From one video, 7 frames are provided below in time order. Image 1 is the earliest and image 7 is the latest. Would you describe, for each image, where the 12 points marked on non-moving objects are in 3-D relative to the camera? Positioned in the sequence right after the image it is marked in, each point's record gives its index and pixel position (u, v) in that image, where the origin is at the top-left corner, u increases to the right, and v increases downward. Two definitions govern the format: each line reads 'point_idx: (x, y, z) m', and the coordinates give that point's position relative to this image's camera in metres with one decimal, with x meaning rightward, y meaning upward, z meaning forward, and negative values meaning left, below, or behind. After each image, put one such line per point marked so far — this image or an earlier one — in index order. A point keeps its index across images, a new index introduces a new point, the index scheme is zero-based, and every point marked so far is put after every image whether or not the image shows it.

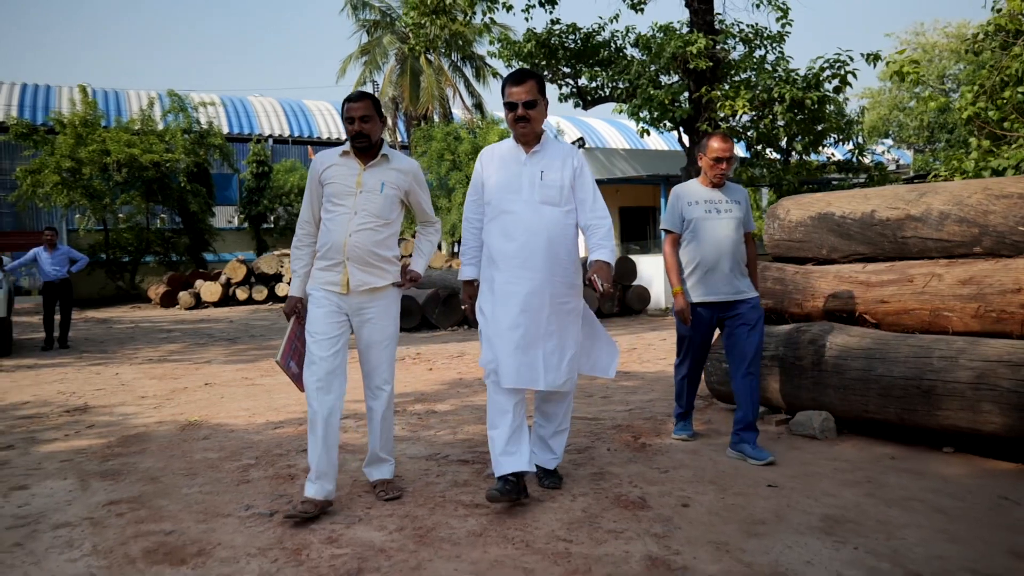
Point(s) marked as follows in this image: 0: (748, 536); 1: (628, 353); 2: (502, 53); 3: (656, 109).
0: (+0.9, -1.0, +3.4) m
1: (+1.3, -0.8, +9.8) m
2: (0.0, +4.8, +17.3) m
3: (+2.7, +3.3, +15.4) m
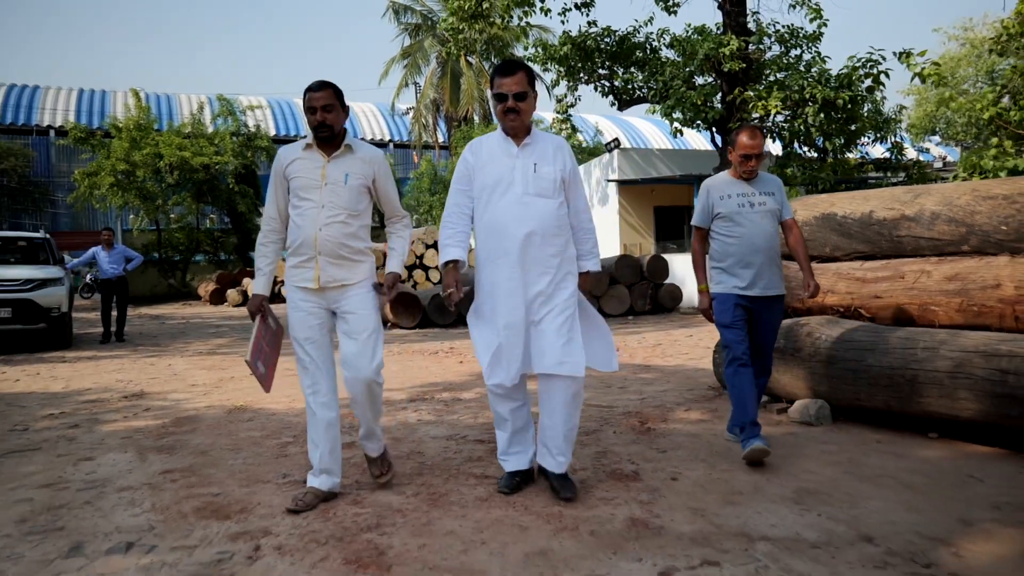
0: (+0.9, -1.0, +3.8) m
1: (+1.7, -0.7, +10.2) m
2: (+0.7, +4.9, +17.7) m
3: (+3.3, +3.3, +15.6) m
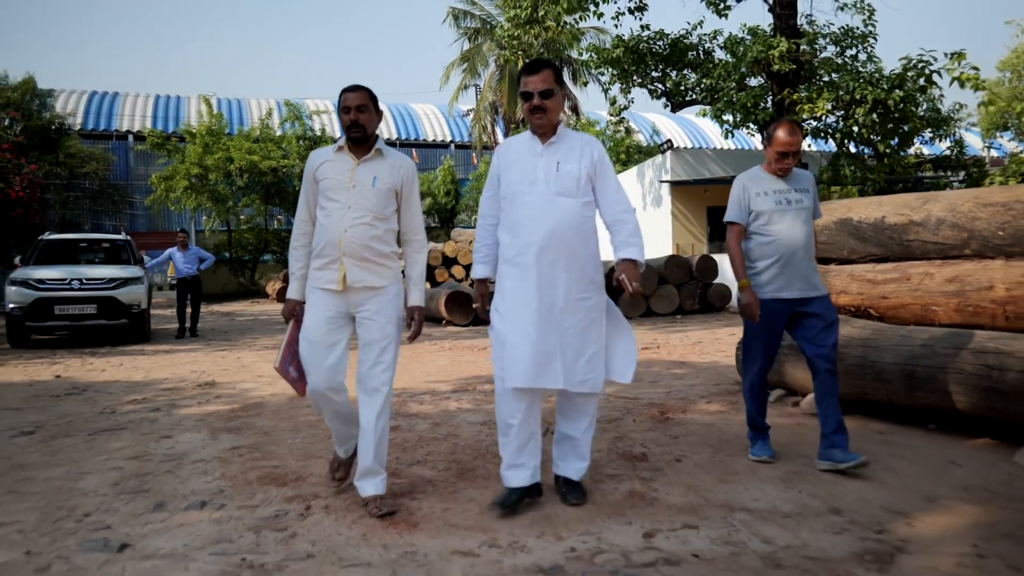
0: (+1.0, -1.0, +4.3) m
1: (+2.2, -0.7, +10.6) m
2: (+1.8, +4.9, +18.1) m
3: (+4.3, +3.3, +15.9) m
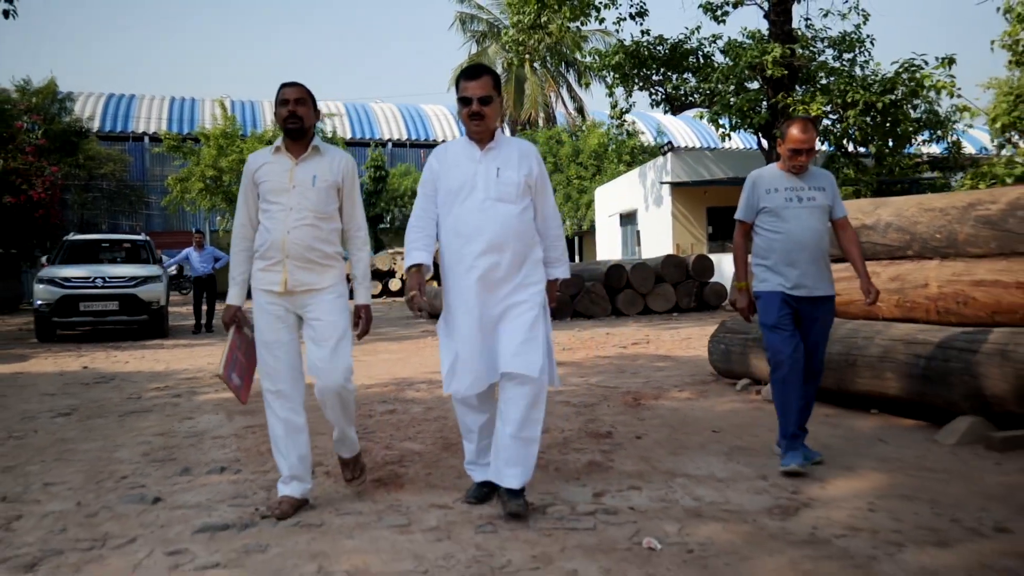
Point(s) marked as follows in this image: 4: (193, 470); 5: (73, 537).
0: (+0.9, -1.0, +4.9) m
1: (+2.2, -0.7, +11.2) m
2: (+1.9, +4.9, +18.7) m
3: (+4.3, +3.3, +16.5) m
4: (-1.7, -1.0, +4.7) m
5: (-1.8, -1.0, +3.5) m
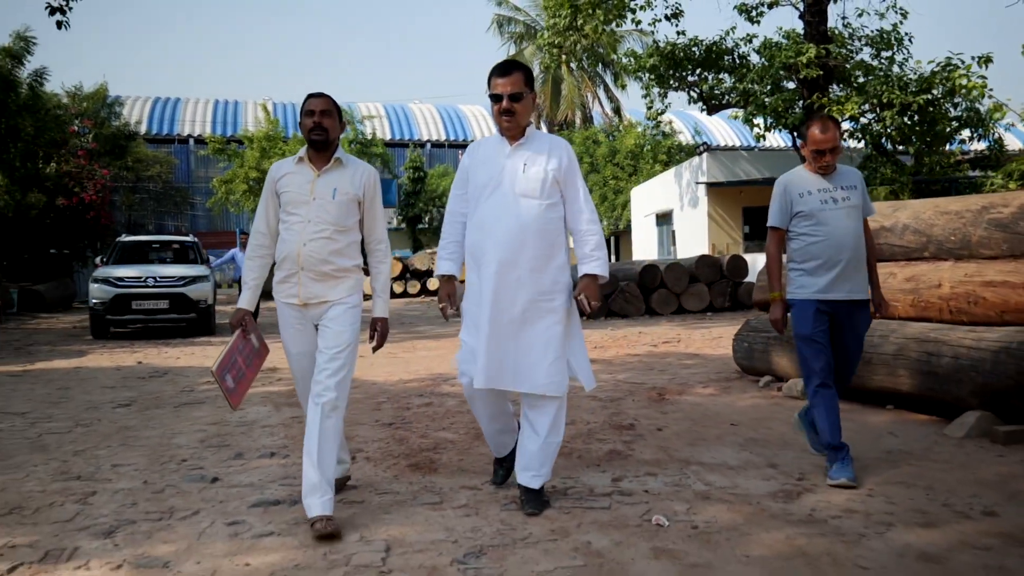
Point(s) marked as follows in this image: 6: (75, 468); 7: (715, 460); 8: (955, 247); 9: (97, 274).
0: (+1.1, -1.0, +5.2) m
1: (+2.6, -0.7, +11.4) m
2: (+2.7, +4.9, +19.0) m
3: (+5.0, +3.3, +16.6) m
4: (-1.6, -1.0, +5.1) m
5: (-1.7, -1.0, +4.0) m
6: (-2.5, -1.0, +4.8) m
7: (+1.1, -1.0, +4.8) m
8: (+3.2, +0.3, +6.1) m
9: (-6.6, +0.2, +13.6) m
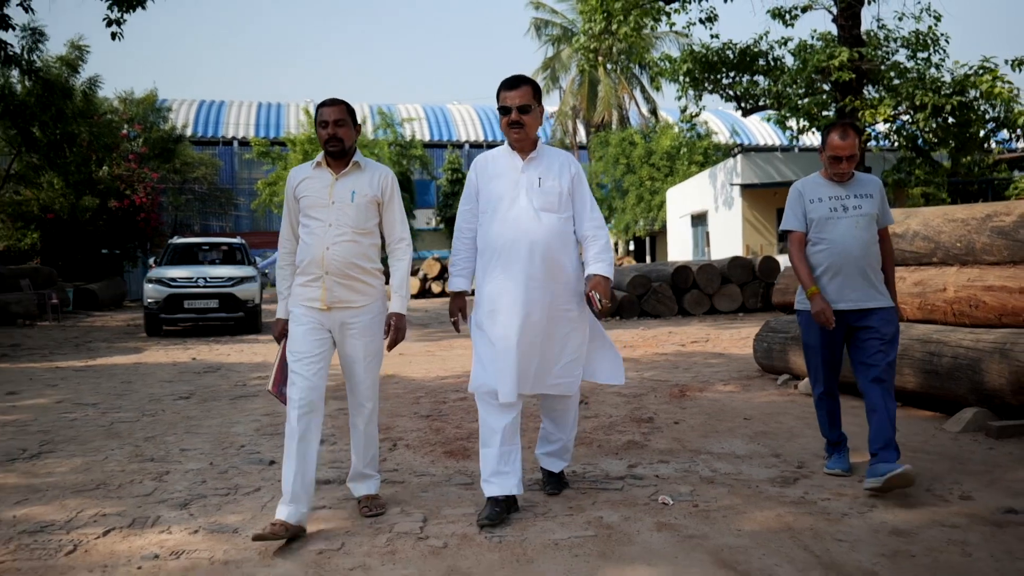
0: (+1.2, -1.0, +5.6) m
1: (+3.1, -0.7, +11.8) m
2: (+3.4, +4.9, +19.3) m
3: (+5.7, +3.3, +16.8) m
4: (-1.4, -1.0, +5.6) m
5: (-1.6, -1.0, +4.5) m
6: (-2.3, -1.0, +5.4) m
7: (+1.3, -1.0, +5.2) m
8: (+3.4, +0.3, +6.4) m
9: (-6.1, +0.2, +14.4) m
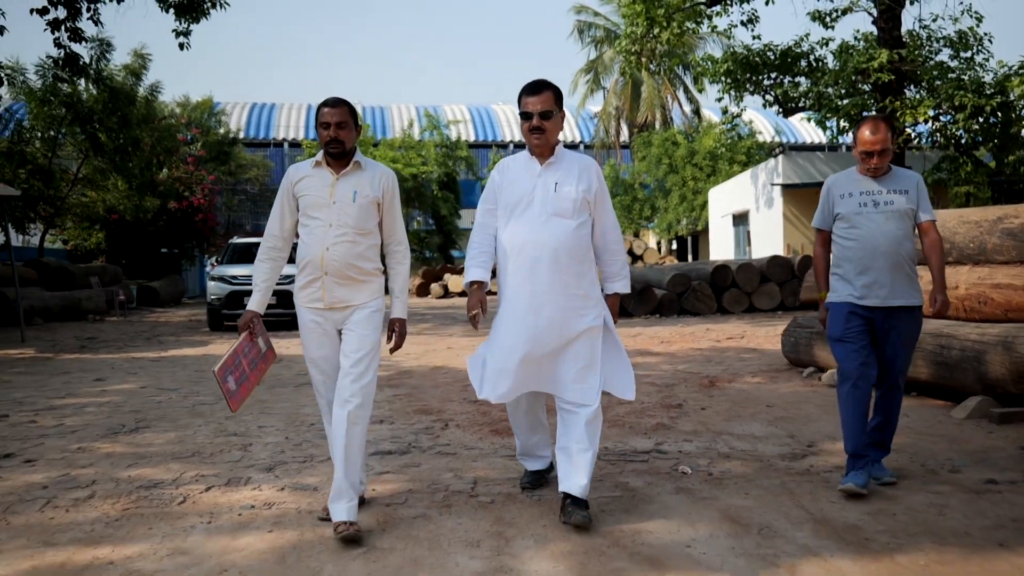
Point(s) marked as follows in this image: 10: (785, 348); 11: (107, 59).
0: (+1.5, -1.0, +6.2) m
1: (+3.7, -0.7, +12.2) m
2: (+4.5, +4.9, +19.7) m
3: (+6.6, +3.4, +17.1) m
4: (-1.1, -1.0, +6.3) m
5: (-1.4, -1.0, +5.2) m
6: (-2.0, -1.0, +6.2) m
7: (+1.6, -1.0, +5.7) m
8: (+3.7, +0.3, +6.9) m
9: (-5.3, +0.3, +15.3) m
10: (+2.8, -0.6, +8.7) m
11: (-8.6, +4.9, +18.2) m
